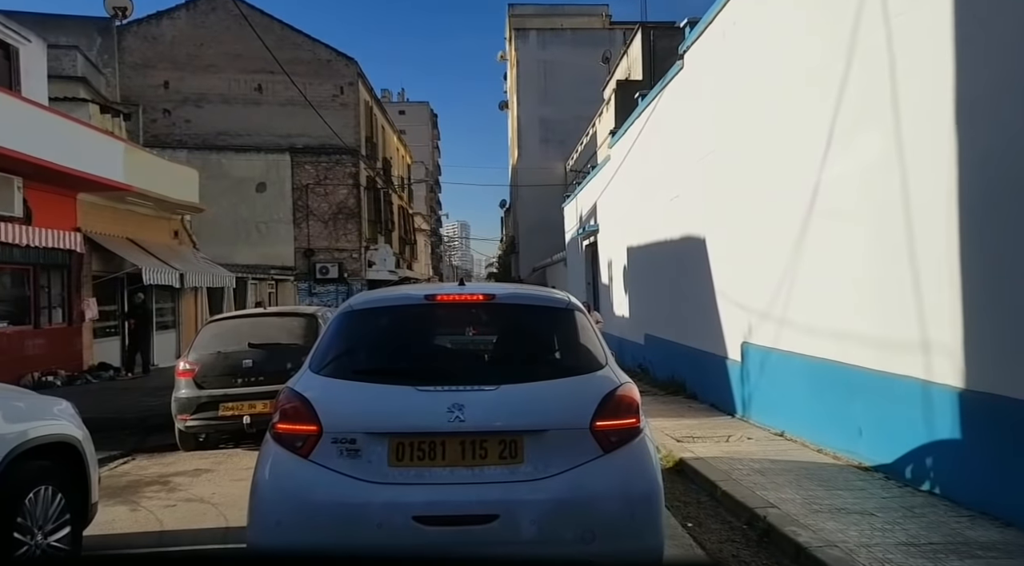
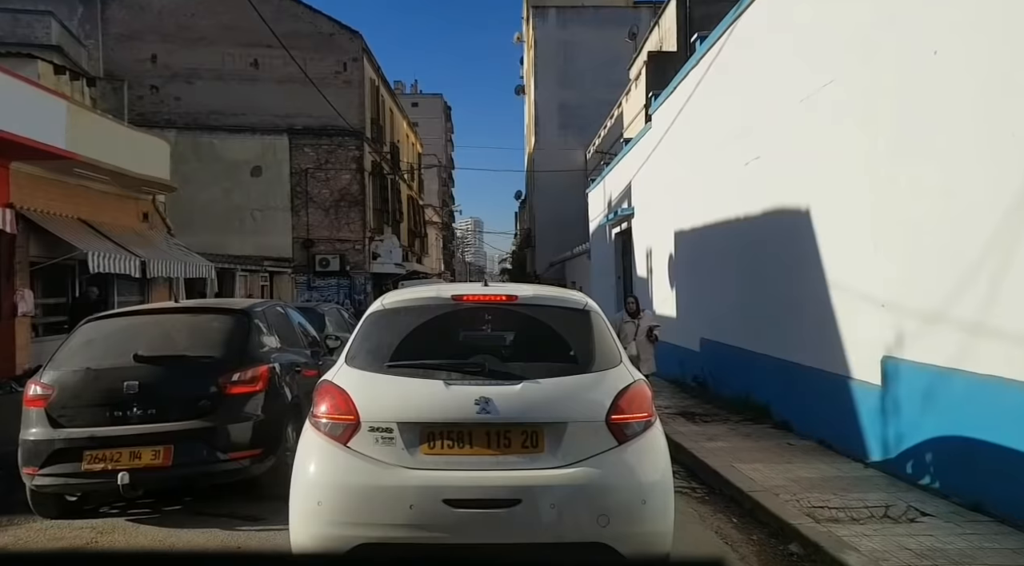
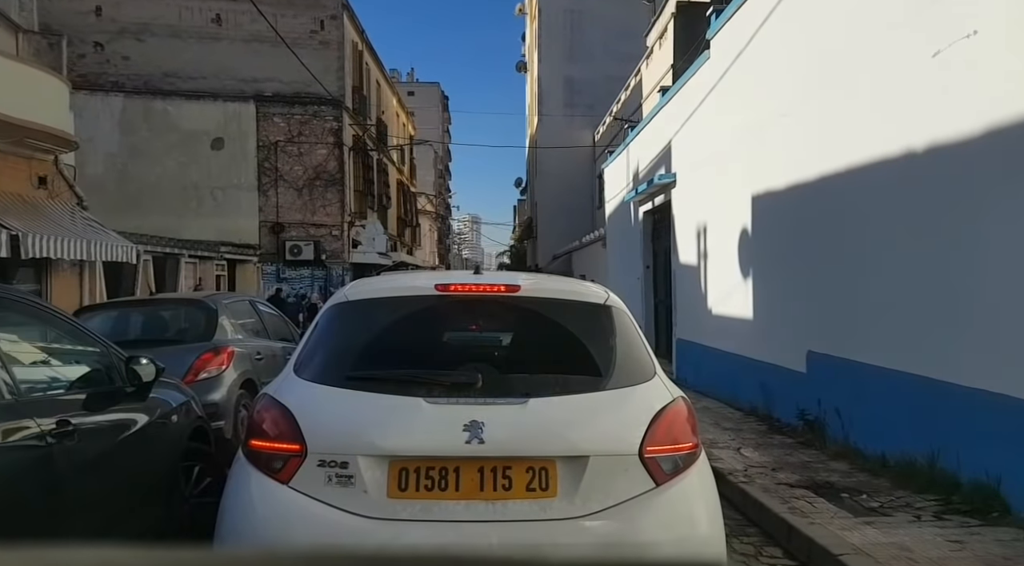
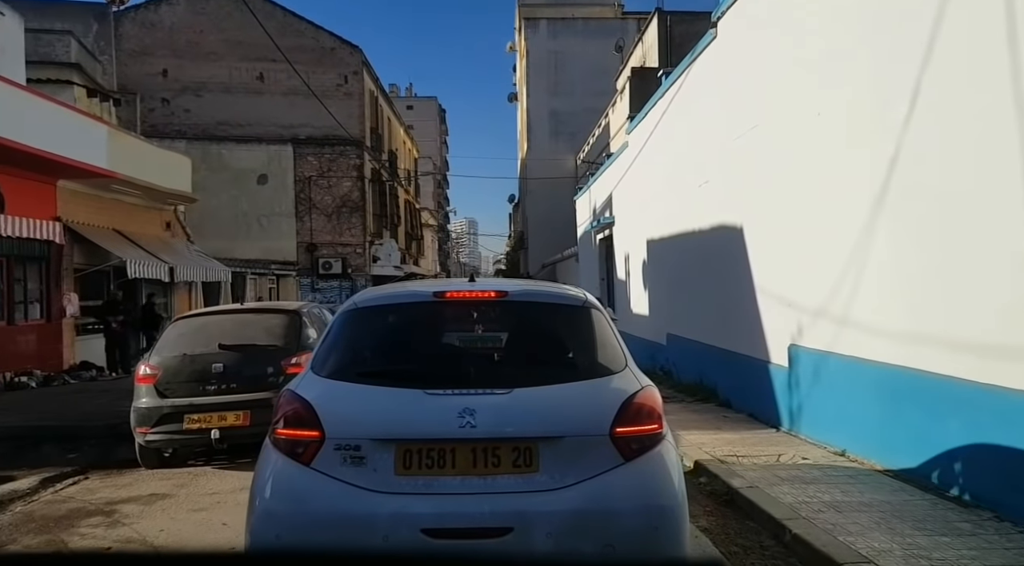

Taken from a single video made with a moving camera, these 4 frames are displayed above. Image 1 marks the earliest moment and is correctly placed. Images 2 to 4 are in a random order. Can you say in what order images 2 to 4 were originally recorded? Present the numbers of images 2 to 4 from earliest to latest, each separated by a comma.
4, 2, 3
